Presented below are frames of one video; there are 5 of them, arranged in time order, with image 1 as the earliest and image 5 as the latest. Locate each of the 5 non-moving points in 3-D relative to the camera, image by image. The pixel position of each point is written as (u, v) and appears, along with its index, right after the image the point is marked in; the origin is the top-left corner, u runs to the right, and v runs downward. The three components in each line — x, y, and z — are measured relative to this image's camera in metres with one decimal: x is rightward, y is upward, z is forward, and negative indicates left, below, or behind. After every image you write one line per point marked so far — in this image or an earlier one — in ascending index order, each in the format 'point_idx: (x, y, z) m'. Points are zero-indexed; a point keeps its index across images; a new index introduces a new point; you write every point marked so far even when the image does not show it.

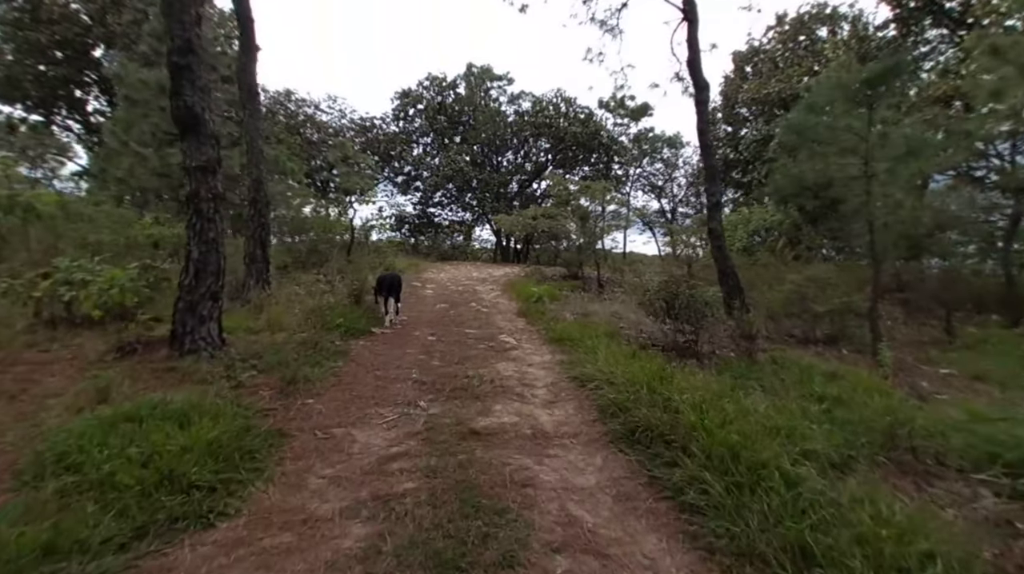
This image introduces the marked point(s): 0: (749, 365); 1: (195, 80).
0: (+3.0, -1.0, +5.4) m
1: (-3.6, +2.4, +4.9) m
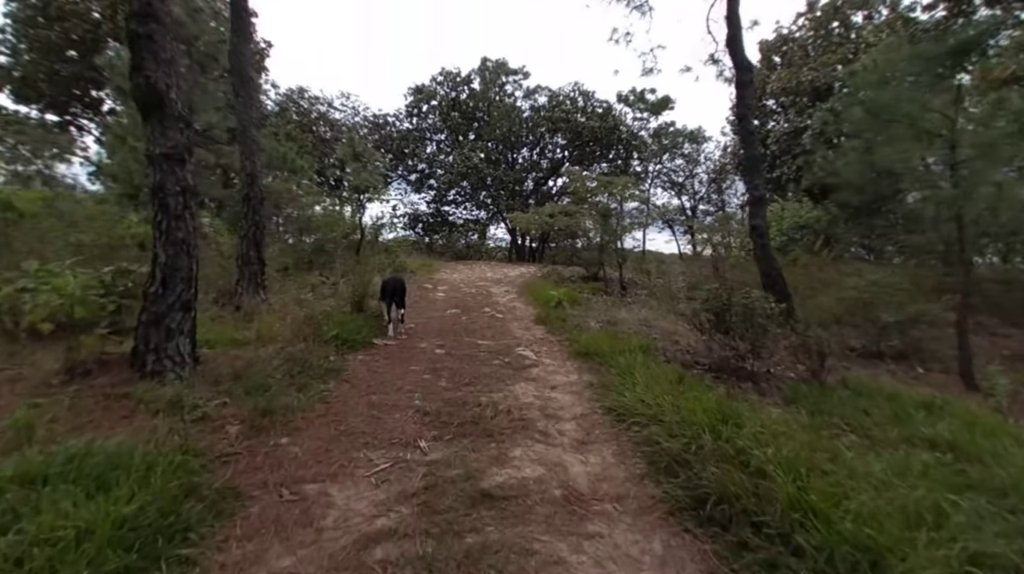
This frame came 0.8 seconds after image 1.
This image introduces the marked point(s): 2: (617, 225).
0: (+3.2, -1.1, +4.4) m
1: (-3.4, +2.3, +4.1) m
2: (+3.2, +1.9, +13.0) m
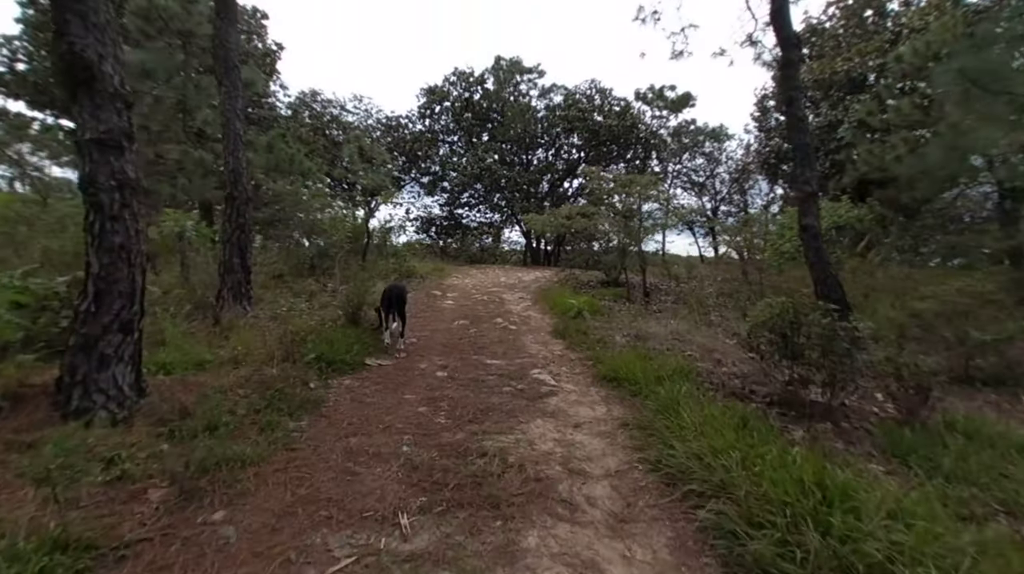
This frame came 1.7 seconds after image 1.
0: (+3.3, -1.2, +3.4) m
1: (-3.3, +2.1, +3.4) m
2: (+3.6, +1.7, +12.0) m
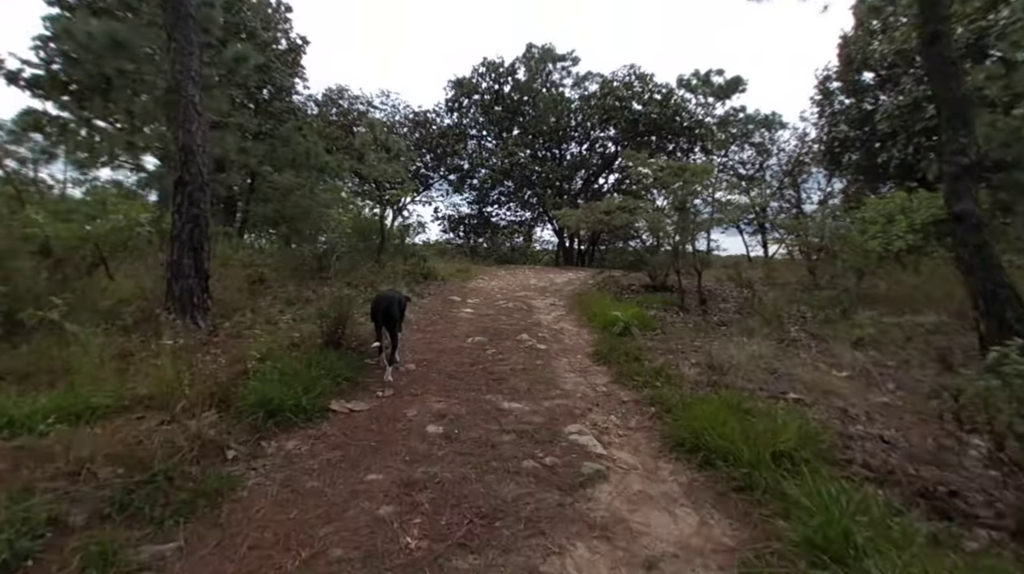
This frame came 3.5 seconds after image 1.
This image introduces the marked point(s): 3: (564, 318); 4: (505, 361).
0: (+3.3, -1.4, +1.4) m
1: (-3.2, +2.0, +1.9) m
2: (+4.3, +1.5, +9.9) m
3: (+1.1, -0.6, +8.7) m
4: (-0.1, -1.0, +5.7) m
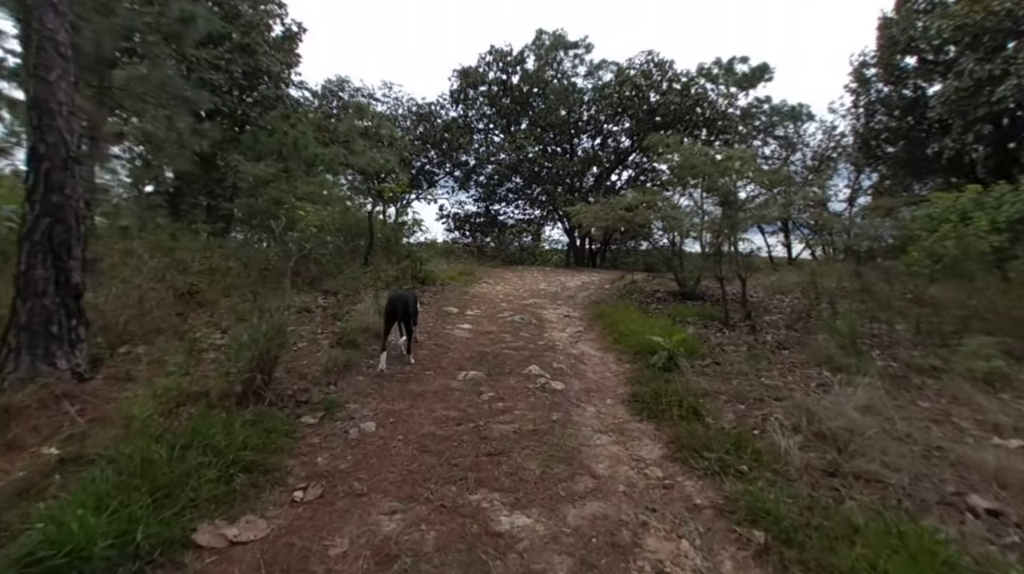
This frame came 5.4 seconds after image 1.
0: (+3.3, -1.6, -0.4) m
1: (-3.2, +1.8, +0.2) m
2: (+4.4, +1.3, +8.1) m
3: (+1.2, -0.8, +6.9) m
4: (0.0, -1.2, +4.0) m
